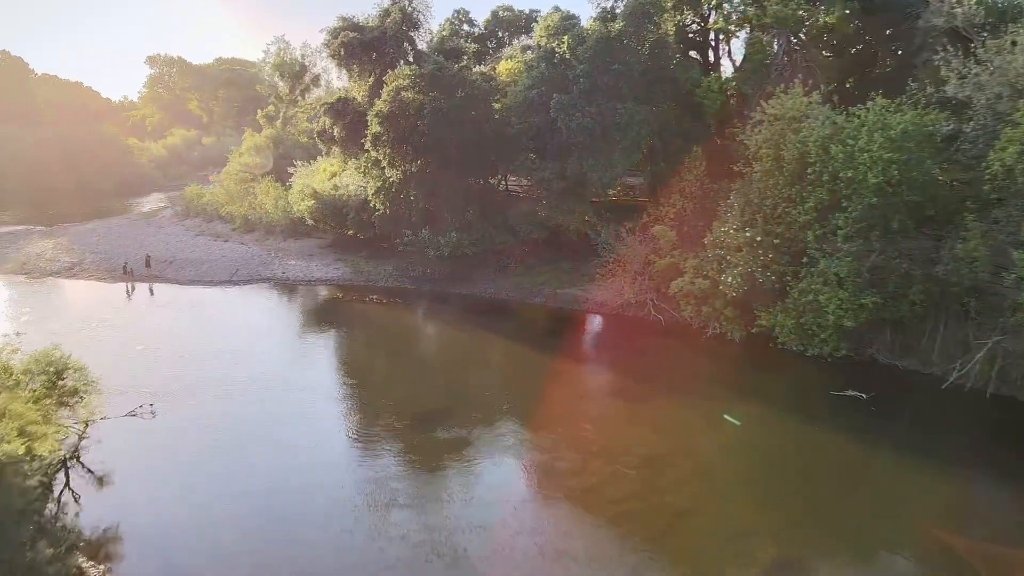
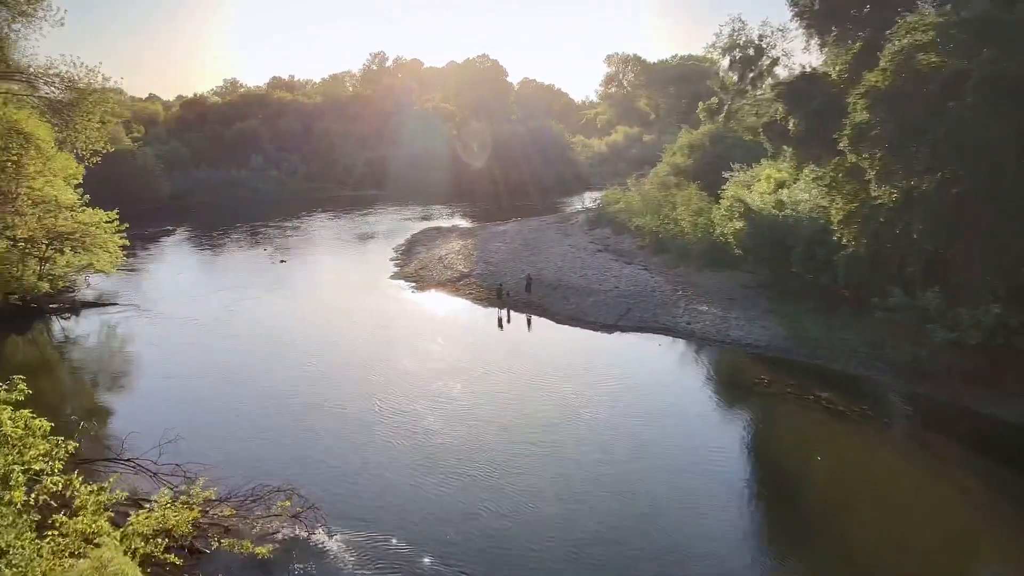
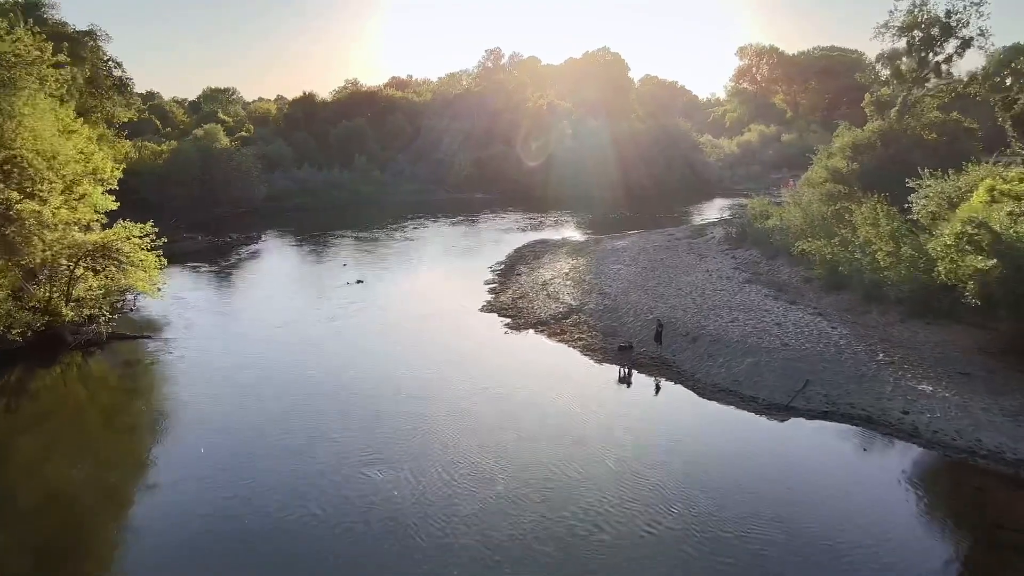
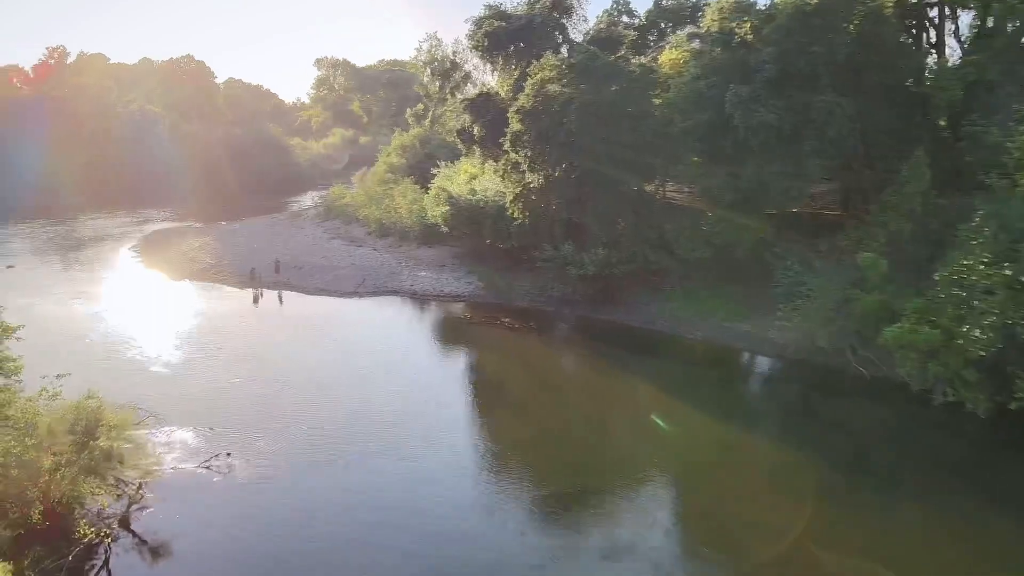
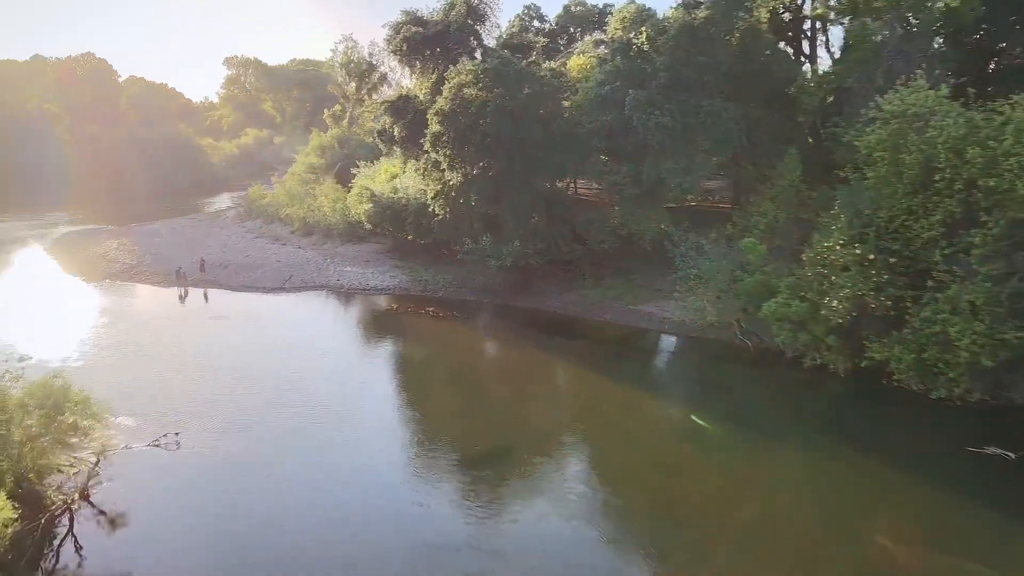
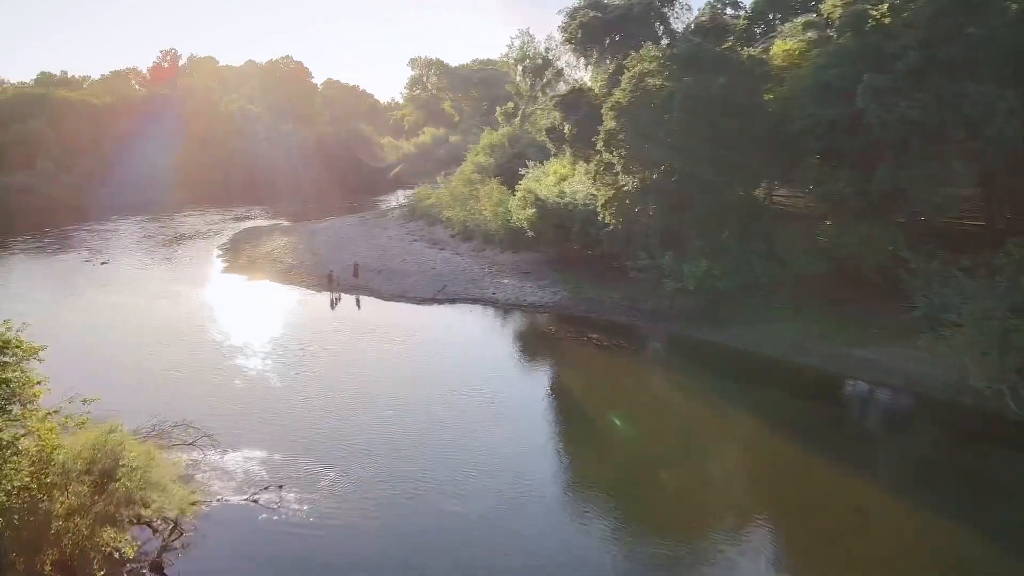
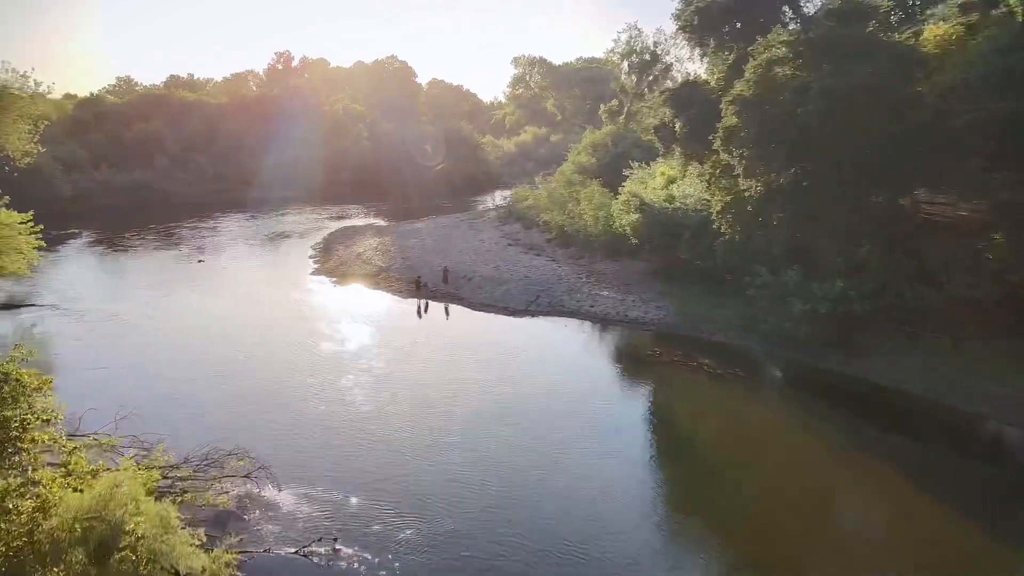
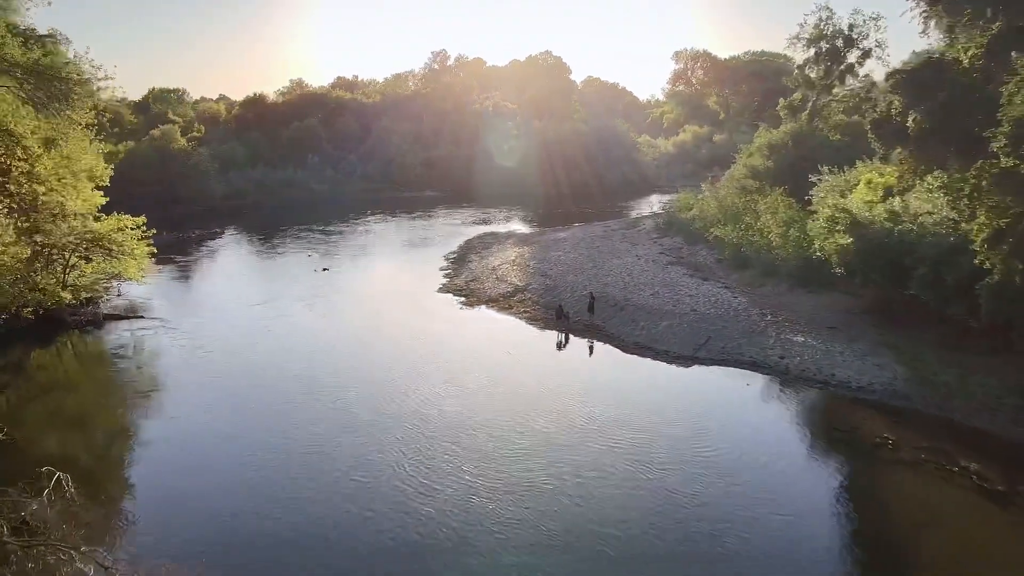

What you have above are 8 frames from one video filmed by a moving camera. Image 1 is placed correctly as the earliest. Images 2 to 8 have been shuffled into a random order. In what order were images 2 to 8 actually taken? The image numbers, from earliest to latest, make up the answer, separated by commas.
5, 4, 6, 7, 2, 8, 3
